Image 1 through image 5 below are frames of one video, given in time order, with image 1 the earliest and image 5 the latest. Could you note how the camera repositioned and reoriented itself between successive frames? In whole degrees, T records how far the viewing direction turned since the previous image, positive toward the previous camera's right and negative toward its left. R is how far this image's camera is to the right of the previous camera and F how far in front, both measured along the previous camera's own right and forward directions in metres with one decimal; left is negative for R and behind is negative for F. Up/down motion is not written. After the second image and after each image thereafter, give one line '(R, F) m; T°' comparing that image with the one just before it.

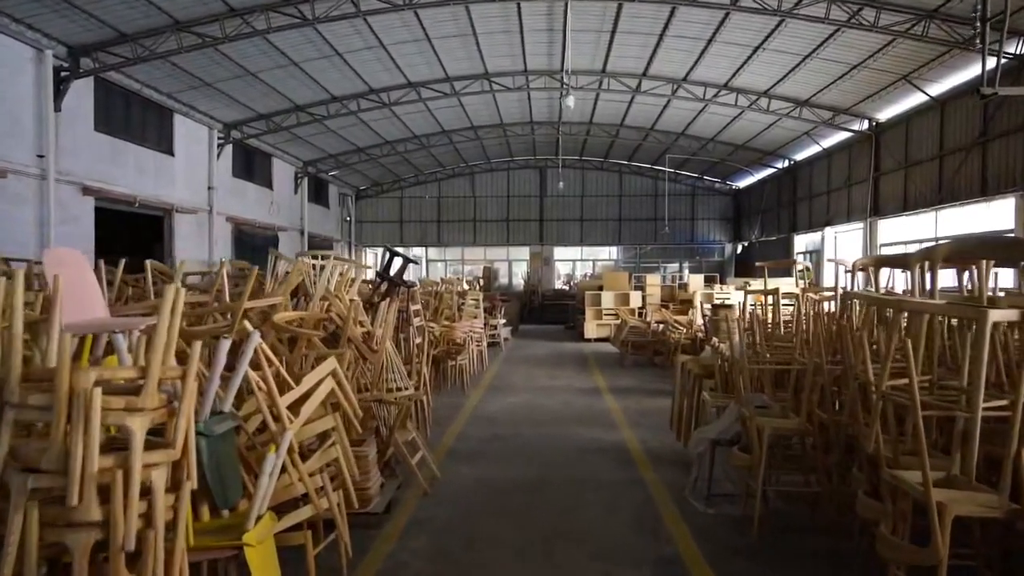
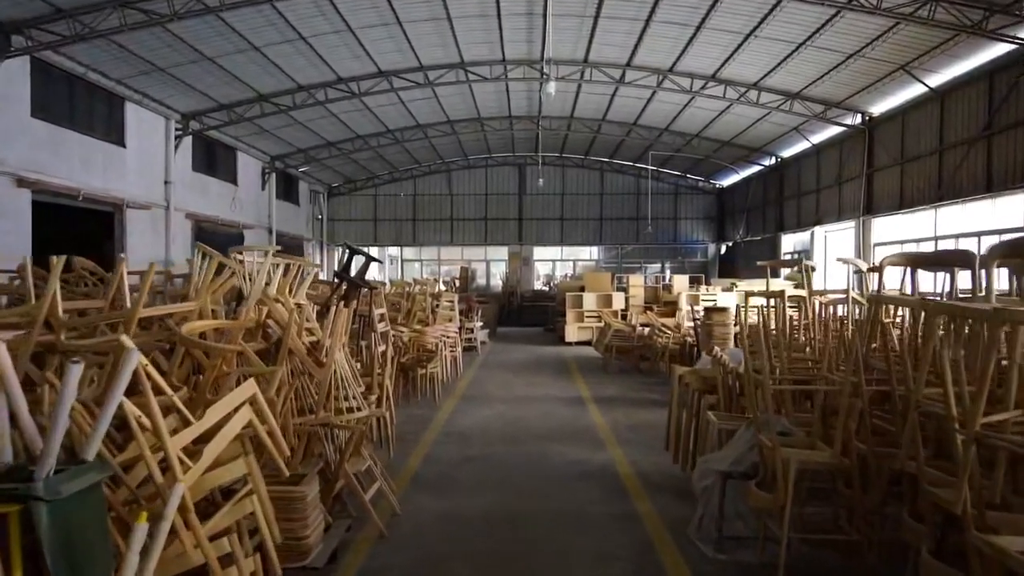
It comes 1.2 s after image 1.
(0.0, +0.7) m; +2°
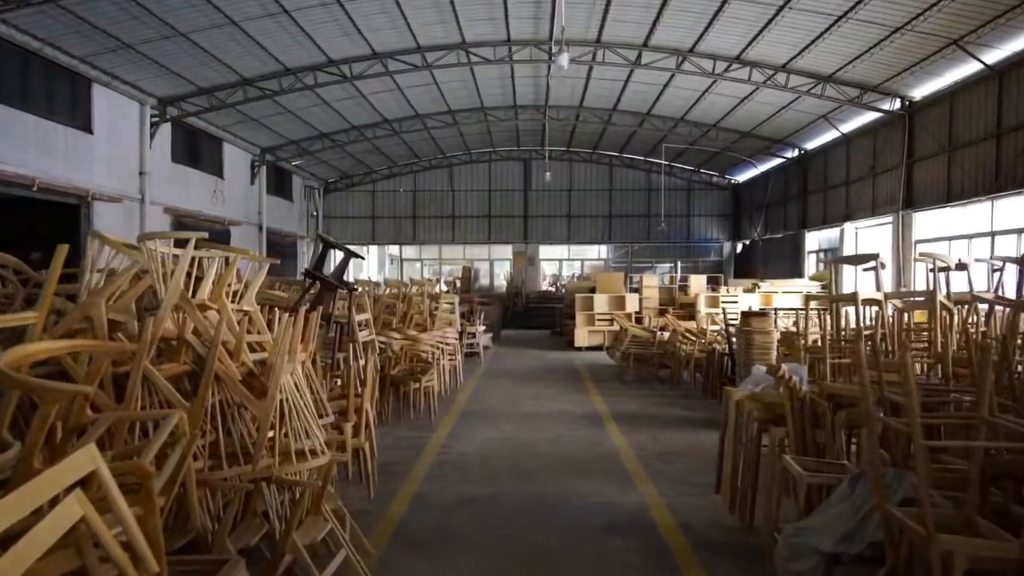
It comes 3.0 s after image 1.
(0.0, +1.1) m; 0°
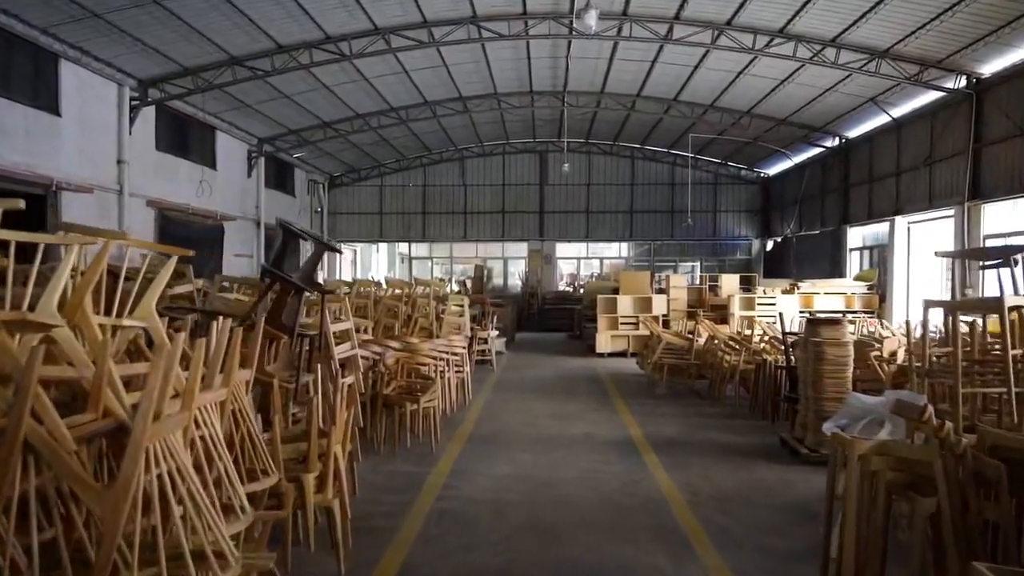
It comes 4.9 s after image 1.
(0.0, +1.2) m; -1°
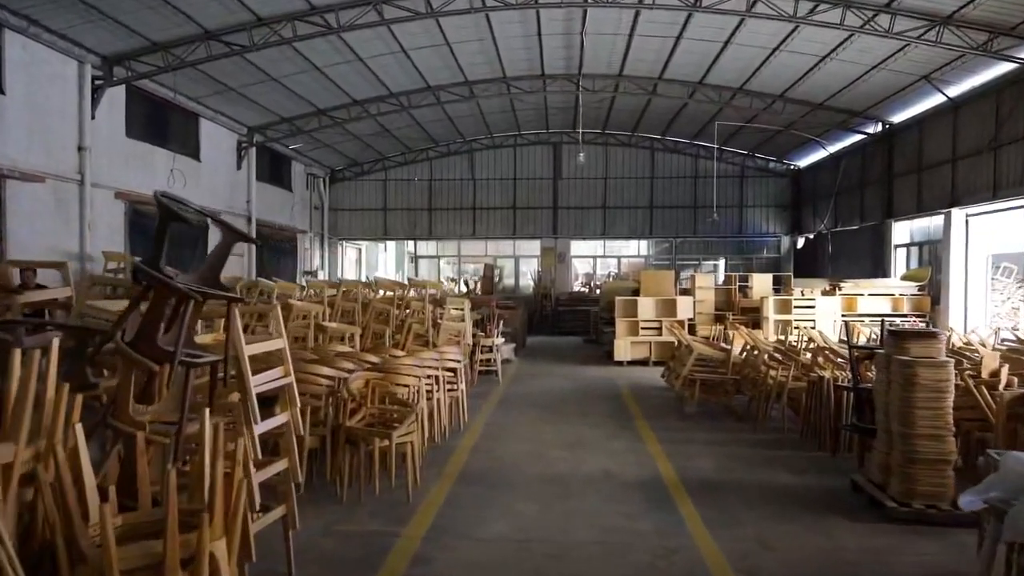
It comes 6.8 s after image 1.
(+0.1, +1.3) m; -1°
